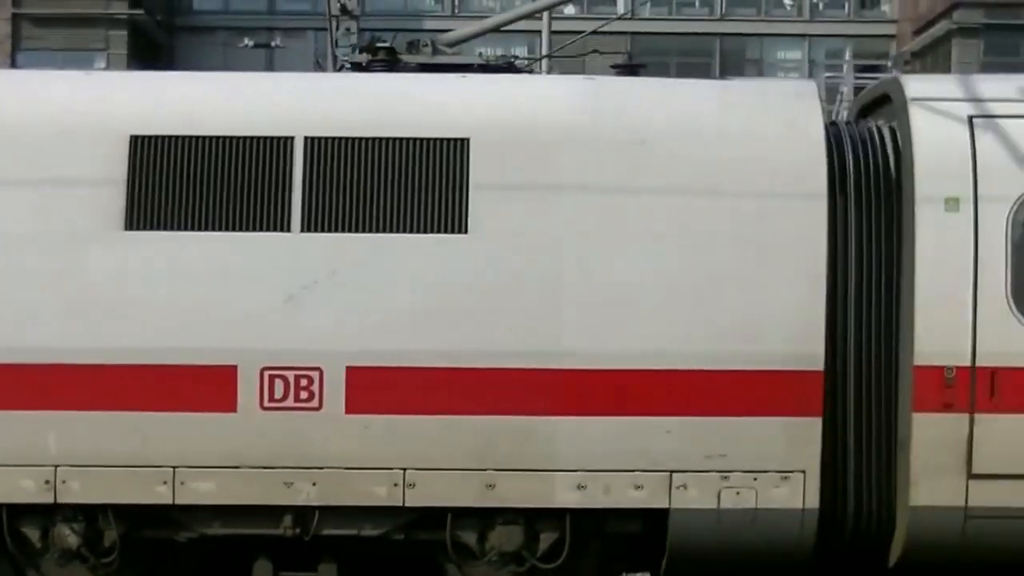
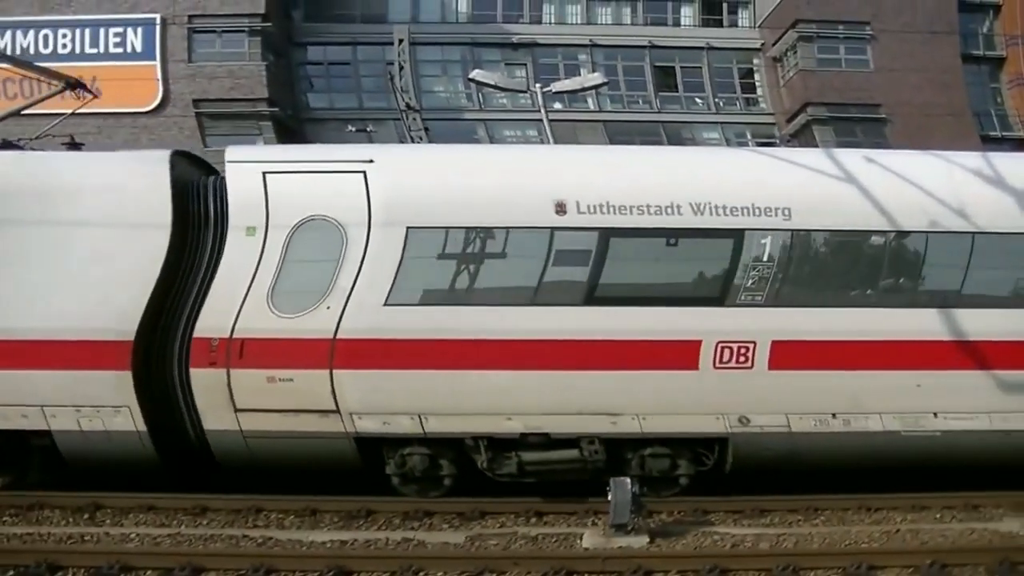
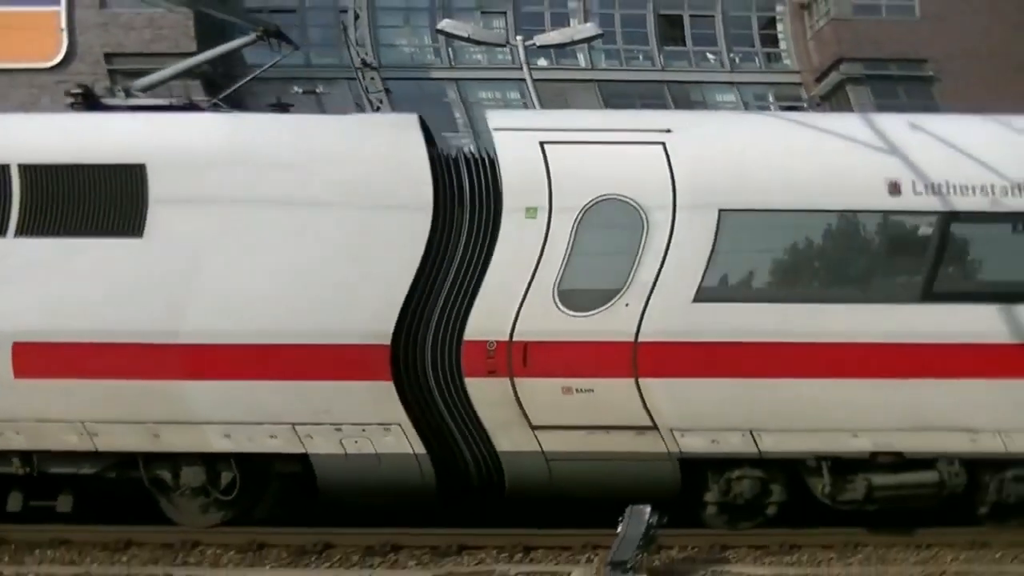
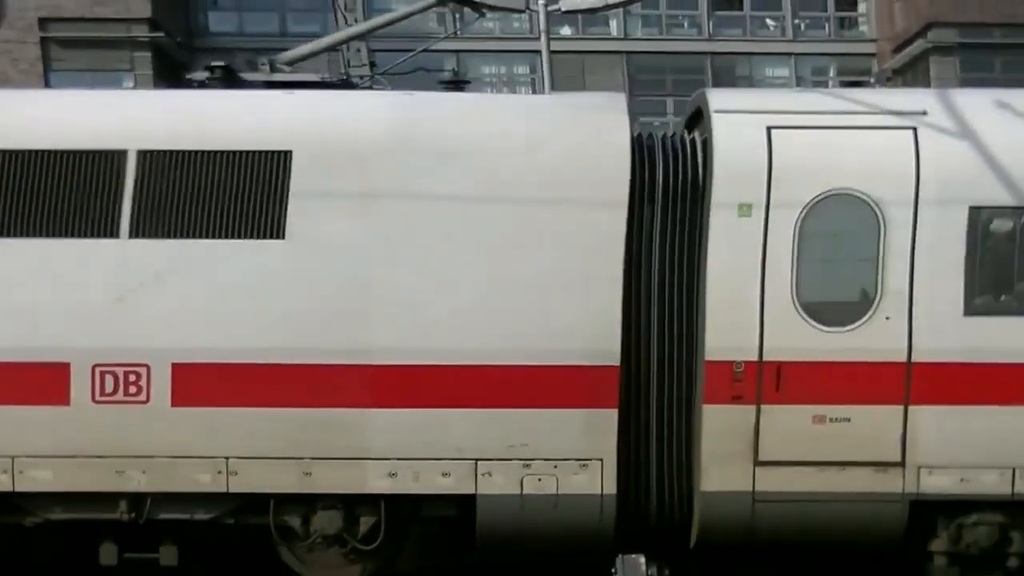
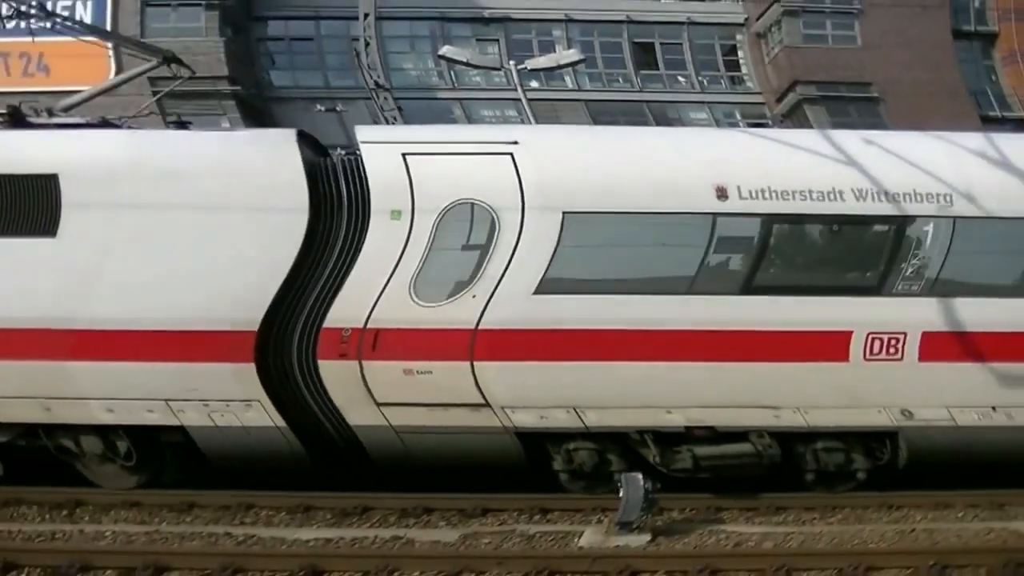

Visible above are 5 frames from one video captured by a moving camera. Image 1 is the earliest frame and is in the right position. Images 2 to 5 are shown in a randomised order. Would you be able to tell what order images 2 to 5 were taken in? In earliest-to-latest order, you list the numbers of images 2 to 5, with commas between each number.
4, 3, 5, 2
